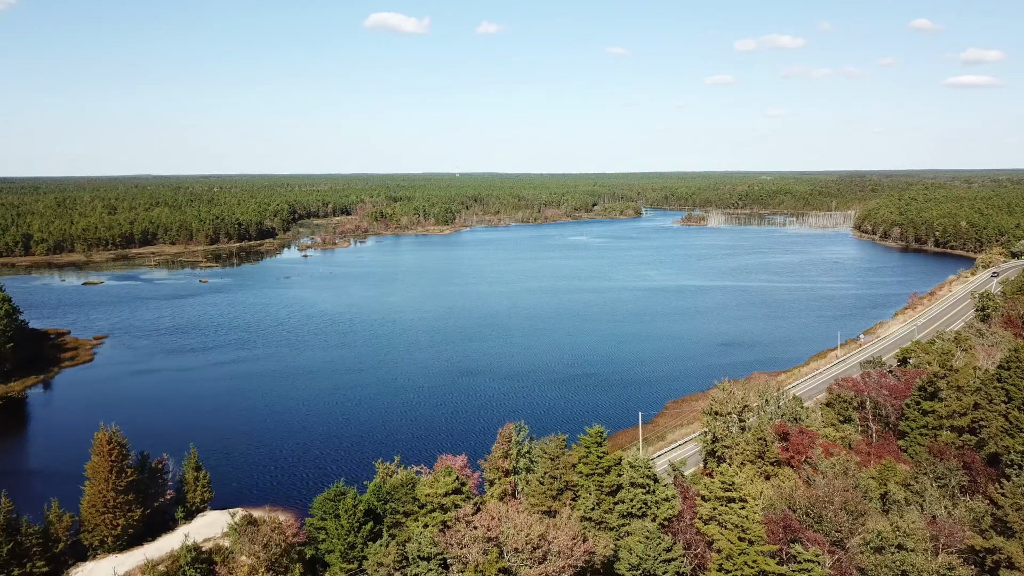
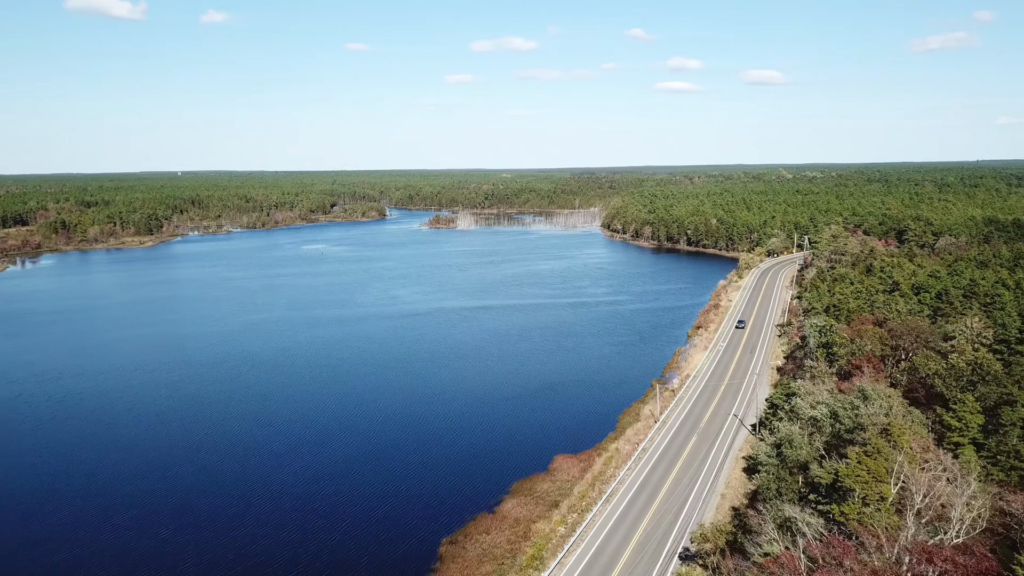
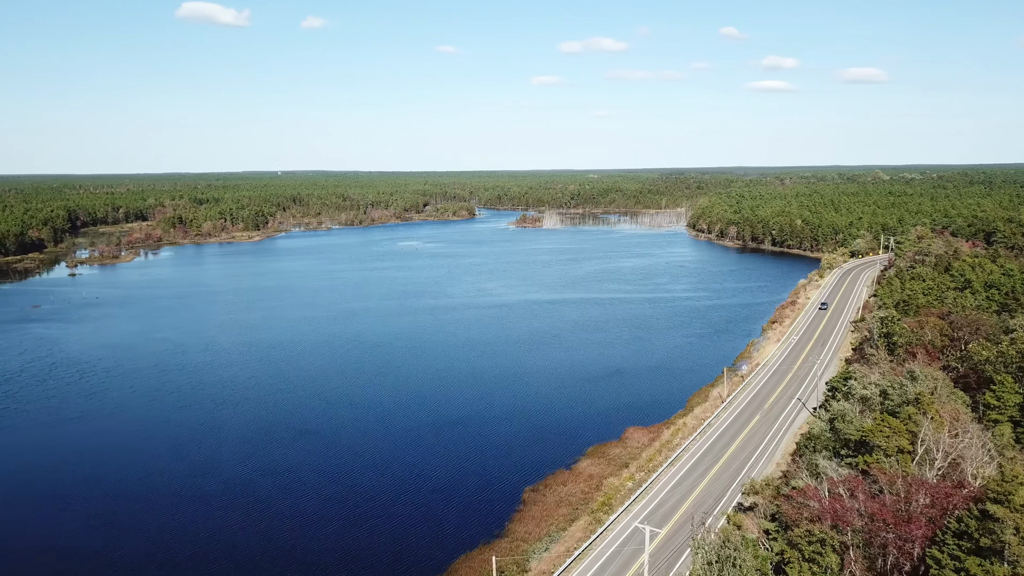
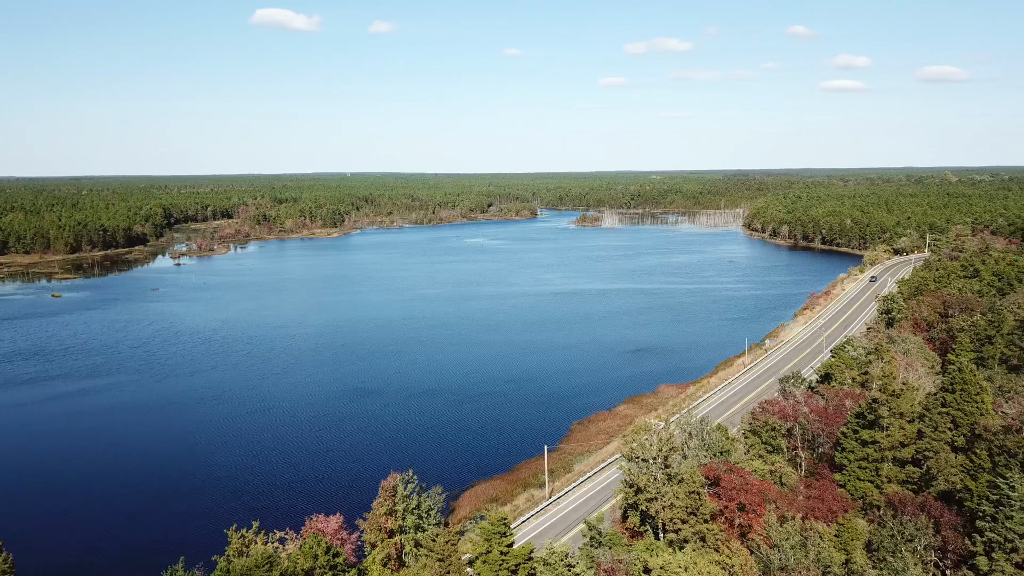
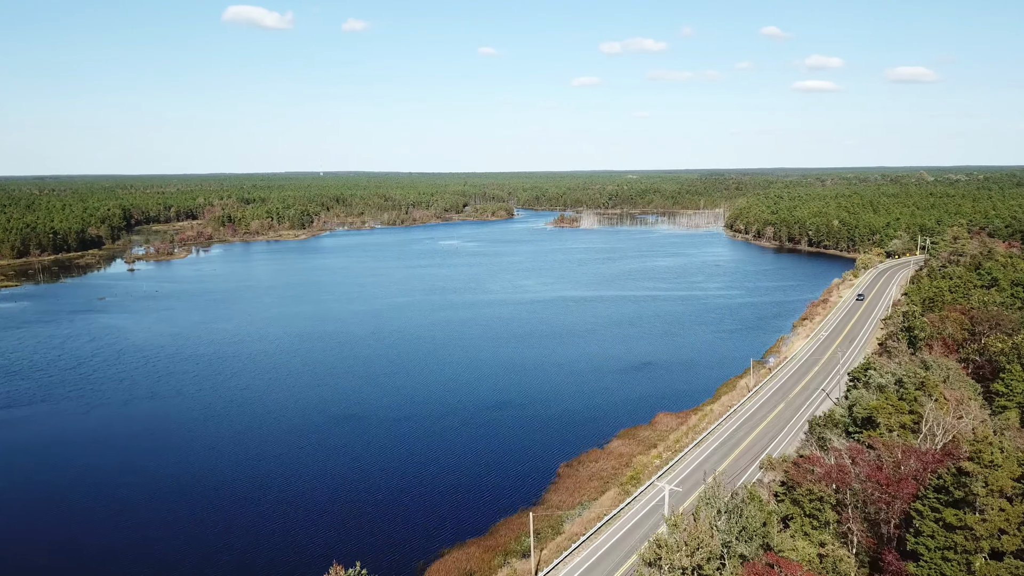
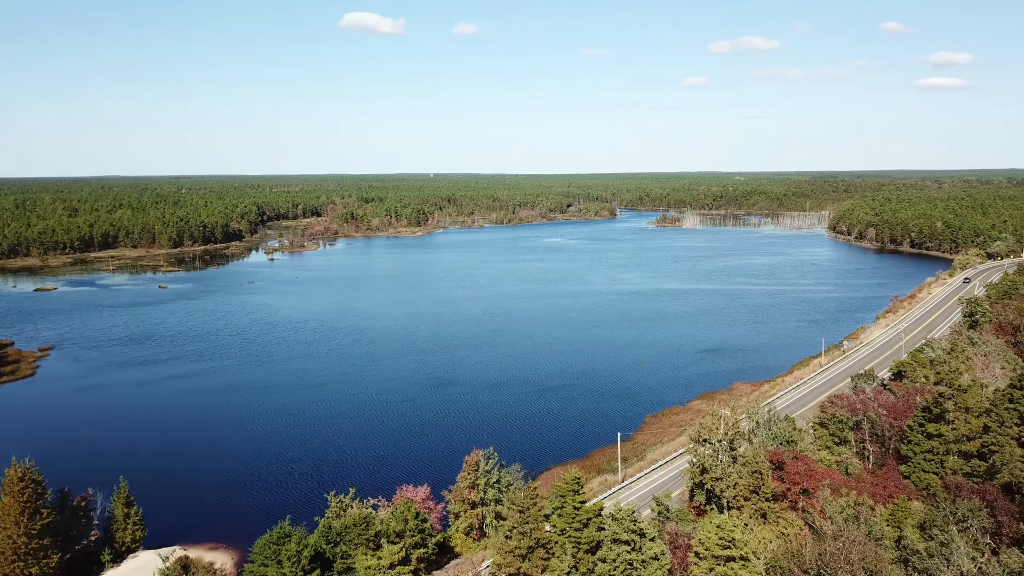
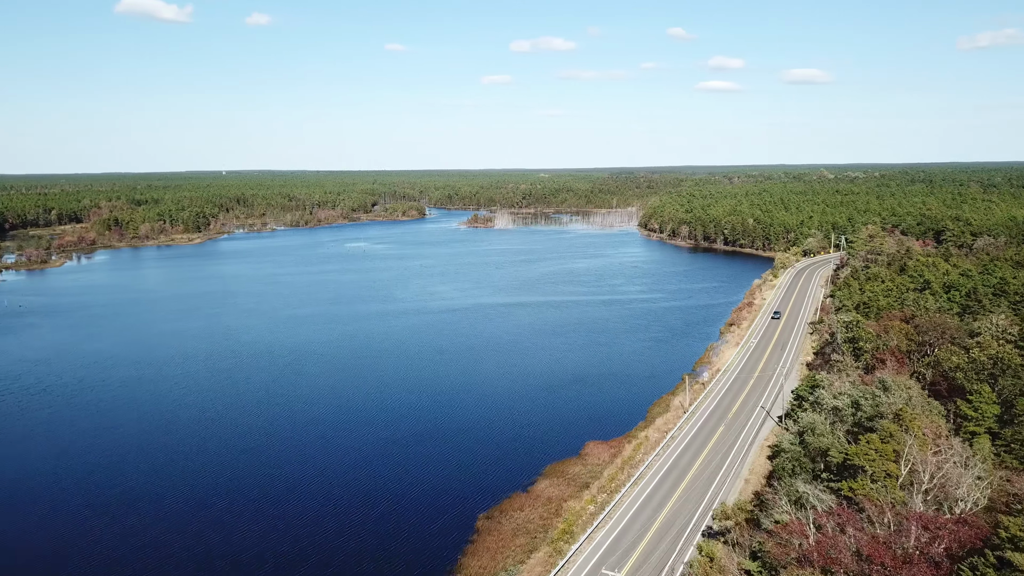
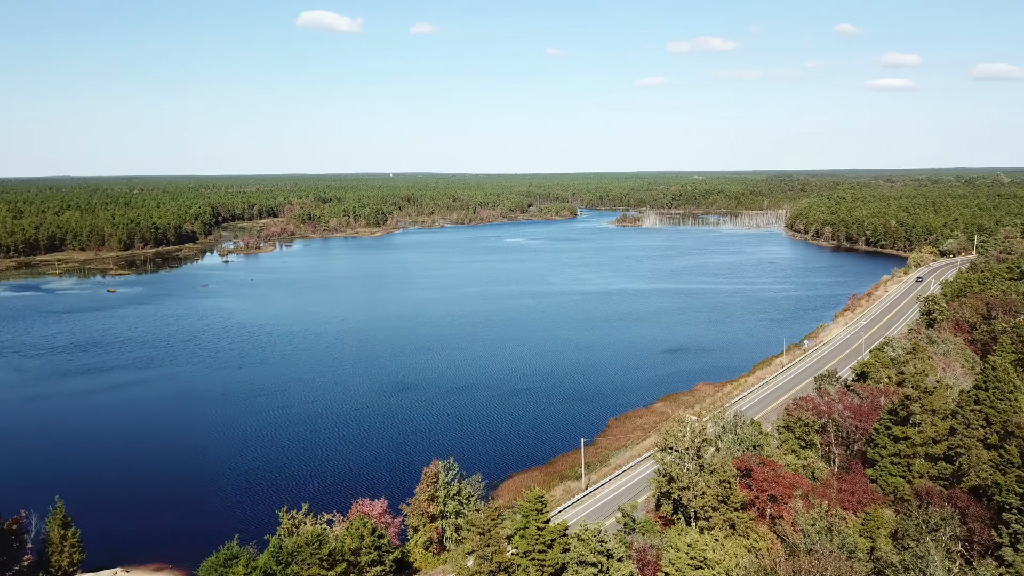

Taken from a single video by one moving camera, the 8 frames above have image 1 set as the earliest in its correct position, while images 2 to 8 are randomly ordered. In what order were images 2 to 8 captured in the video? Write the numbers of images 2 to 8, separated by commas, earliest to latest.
6, 8, 4, 5, 3, 7, 2
